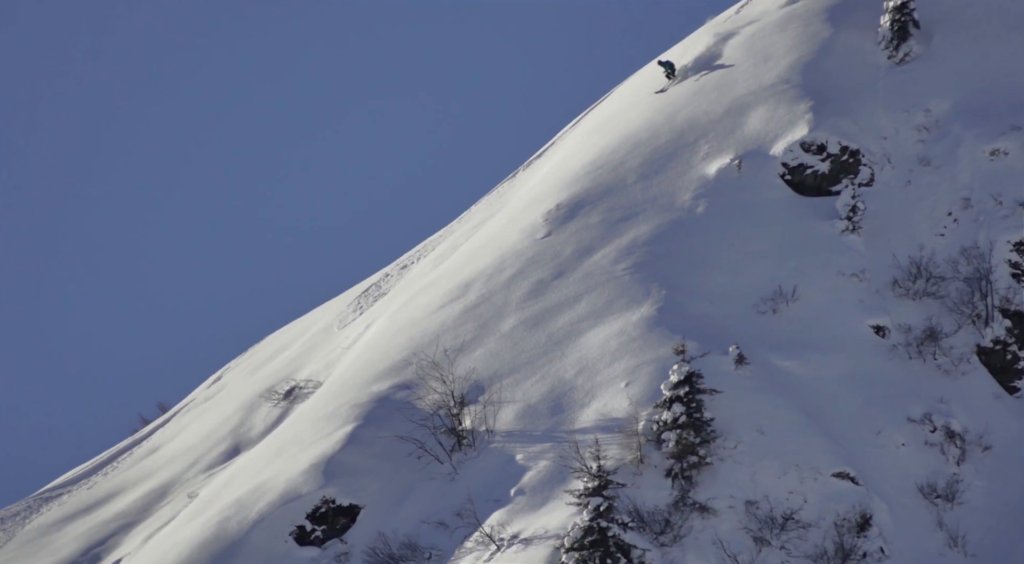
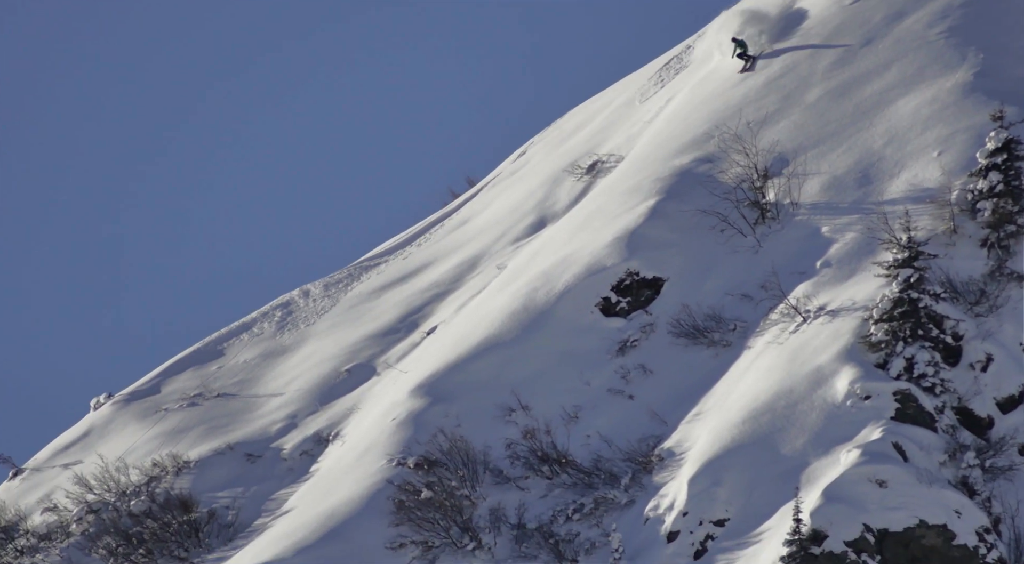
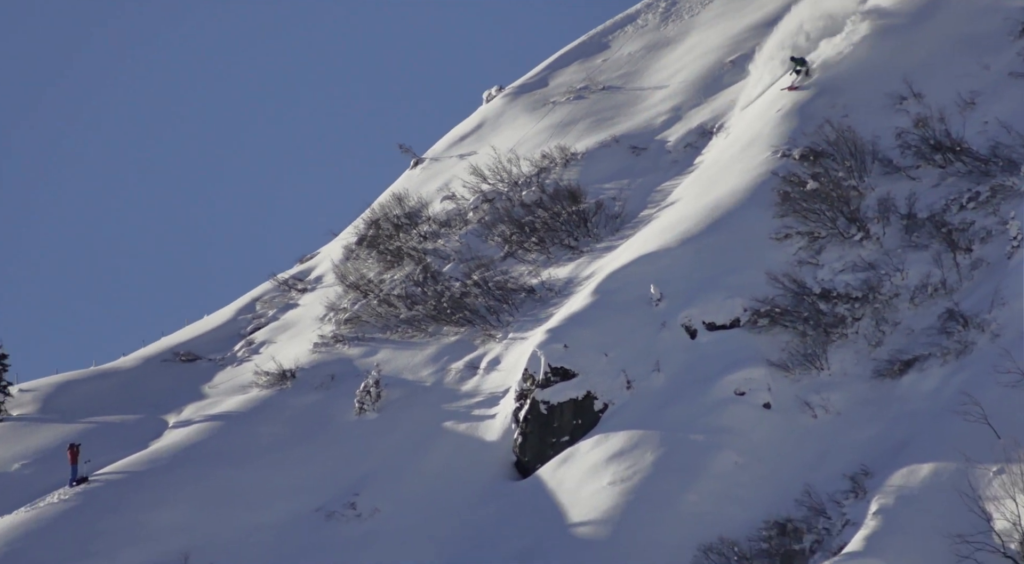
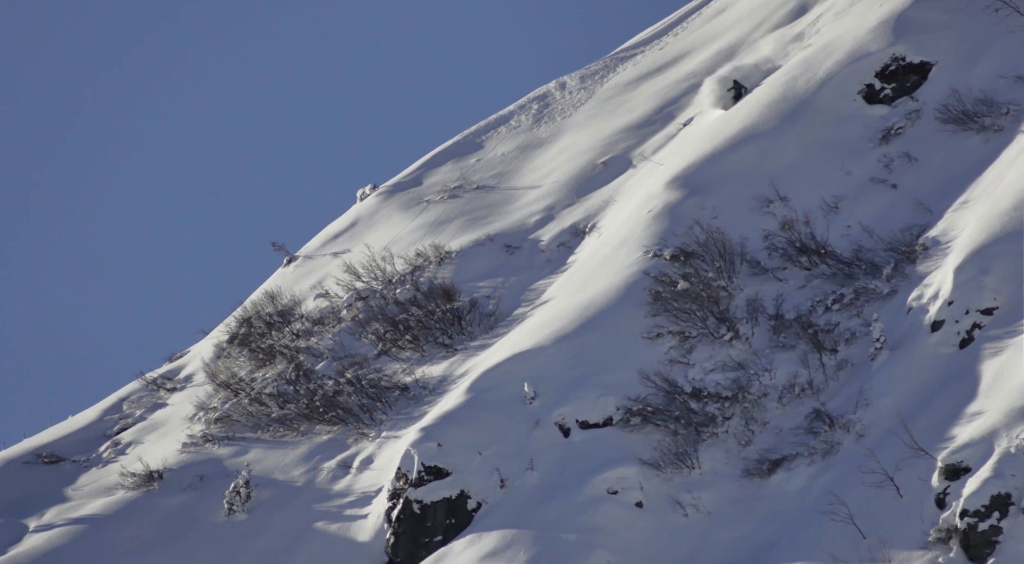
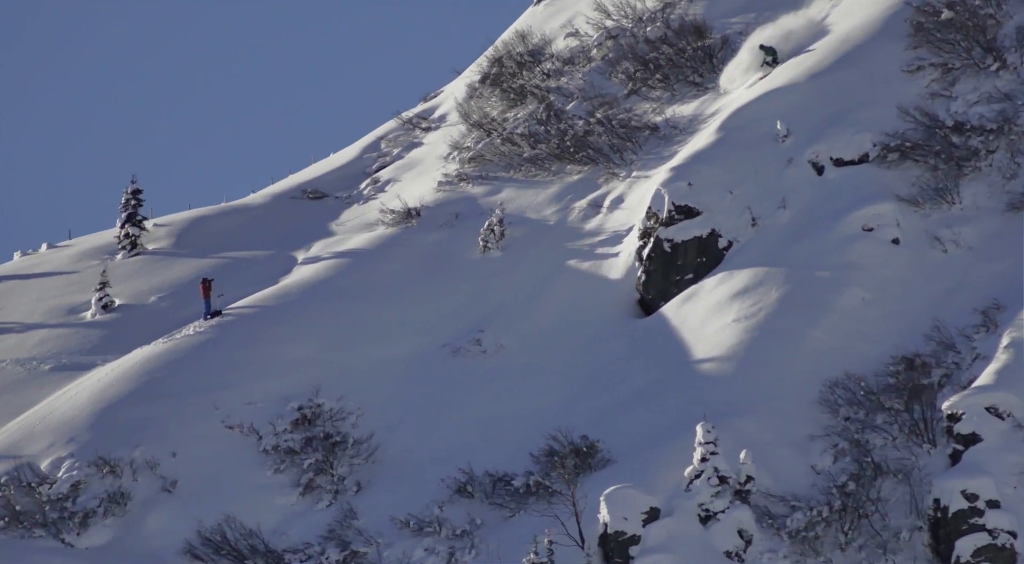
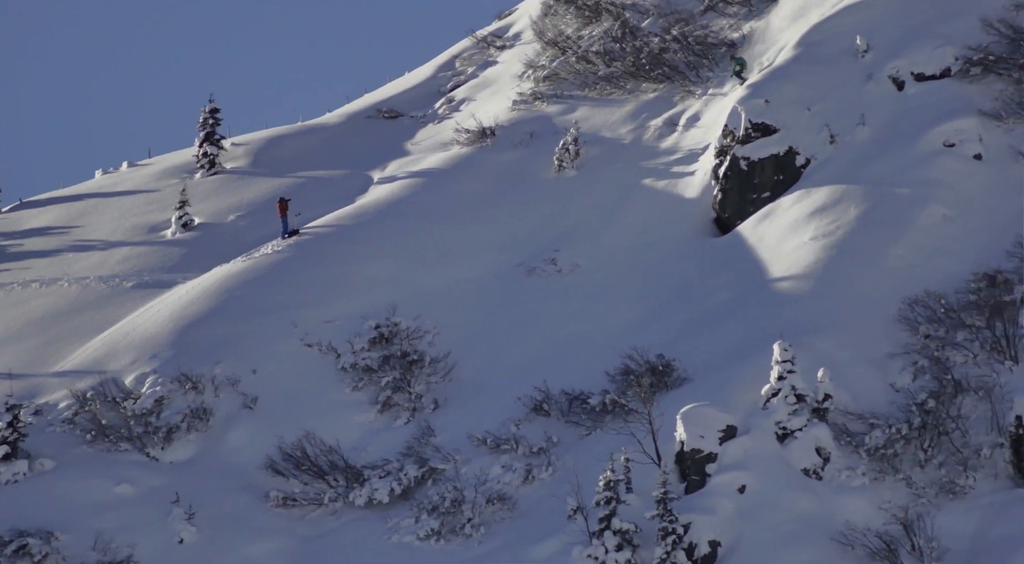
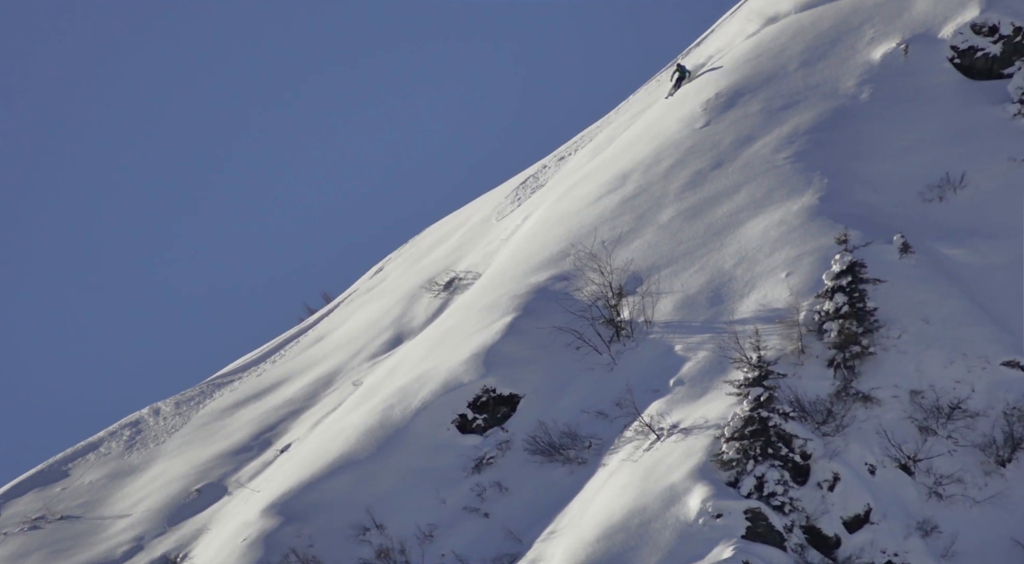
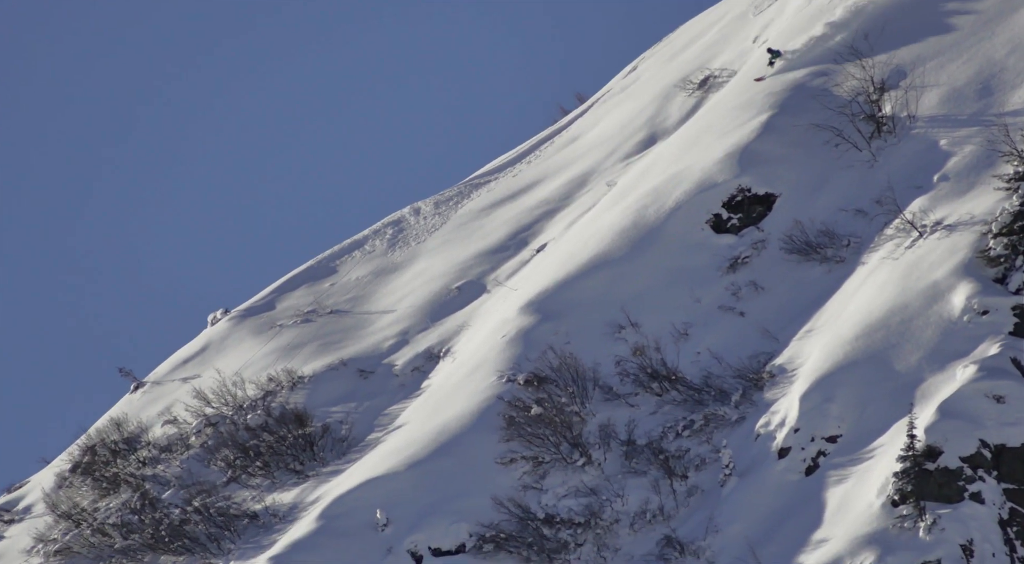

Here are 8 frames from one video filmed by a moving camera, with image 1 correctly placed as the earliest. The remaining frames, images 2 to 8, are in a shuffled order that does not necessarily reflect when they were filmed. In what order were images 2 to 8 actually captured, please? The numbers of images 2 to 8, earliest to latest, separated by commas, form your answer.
7, 2, 8, 4, 3, 5, 6
